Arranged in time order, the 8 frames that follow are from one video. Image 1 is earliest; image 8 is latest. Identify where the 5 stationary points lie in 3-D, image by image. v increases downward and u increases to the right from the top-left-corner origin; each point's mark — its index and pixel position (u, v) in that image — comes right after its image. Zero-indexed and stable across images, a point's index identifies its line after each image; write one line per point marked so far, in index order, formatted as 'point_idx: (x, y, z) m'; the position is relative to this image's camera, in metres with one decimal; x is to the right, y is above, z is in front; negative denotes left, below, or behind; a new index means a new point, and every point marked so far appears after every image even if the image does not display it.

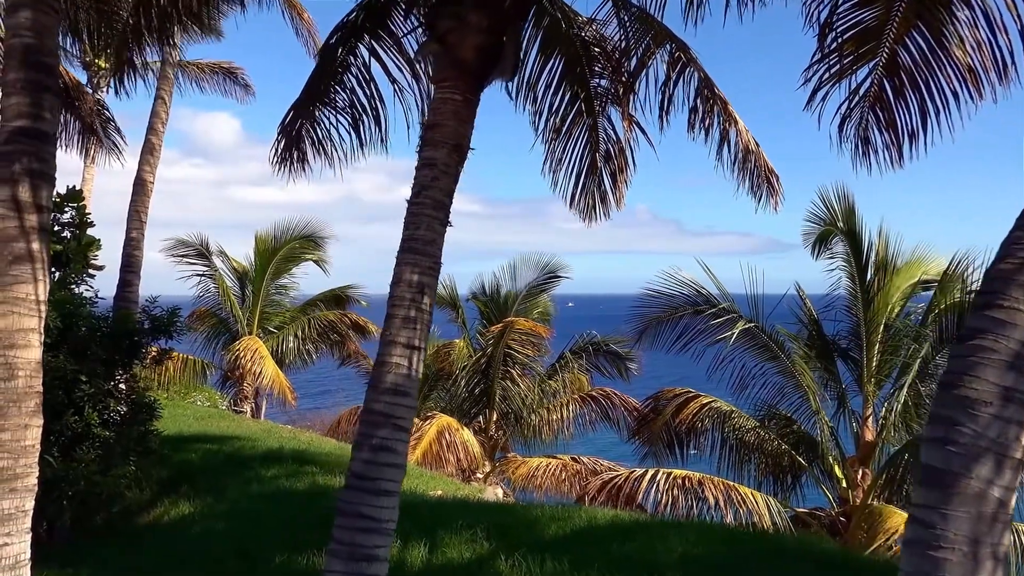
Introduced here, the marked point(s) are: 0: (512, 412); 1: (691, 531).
0: (0.0, -2.2, +13.8) m
1: (+1.4, -1.9, +6.1) m
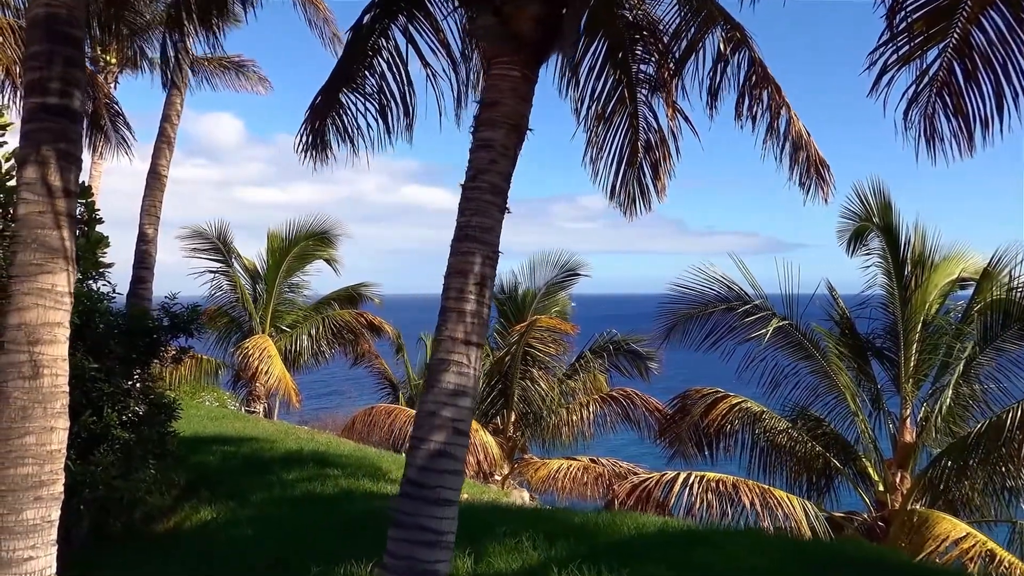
0: (+0.3, -2.1, +13.5) m
1: (+1.7, -1.8, +5.7) m
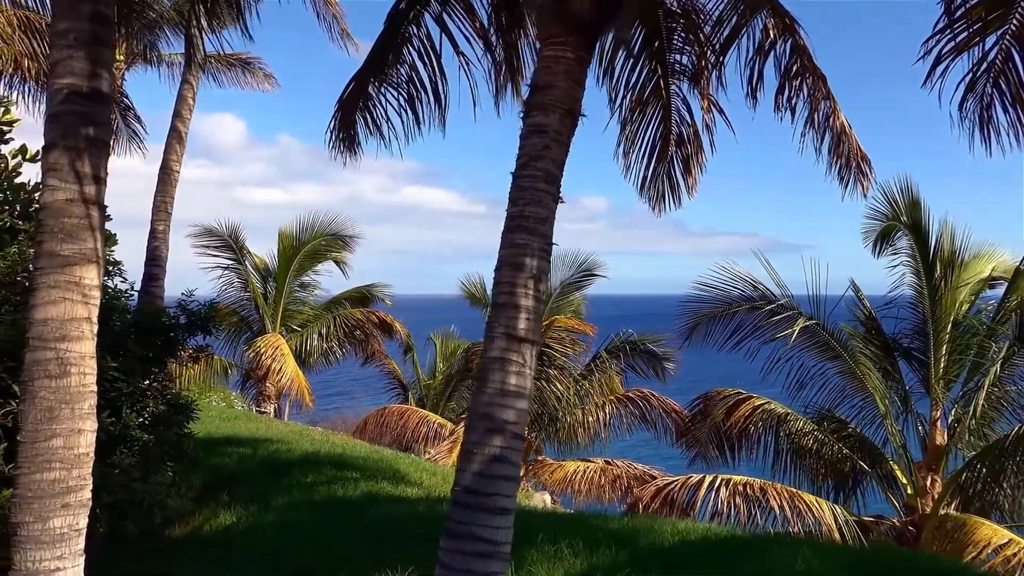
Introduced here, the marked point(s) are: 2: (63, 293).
0: (+0.6, -2.1, +13.3) m
1: (+2.0, -1.8, +5.5) m
2: (-1.8, 0.0, +3.1) m
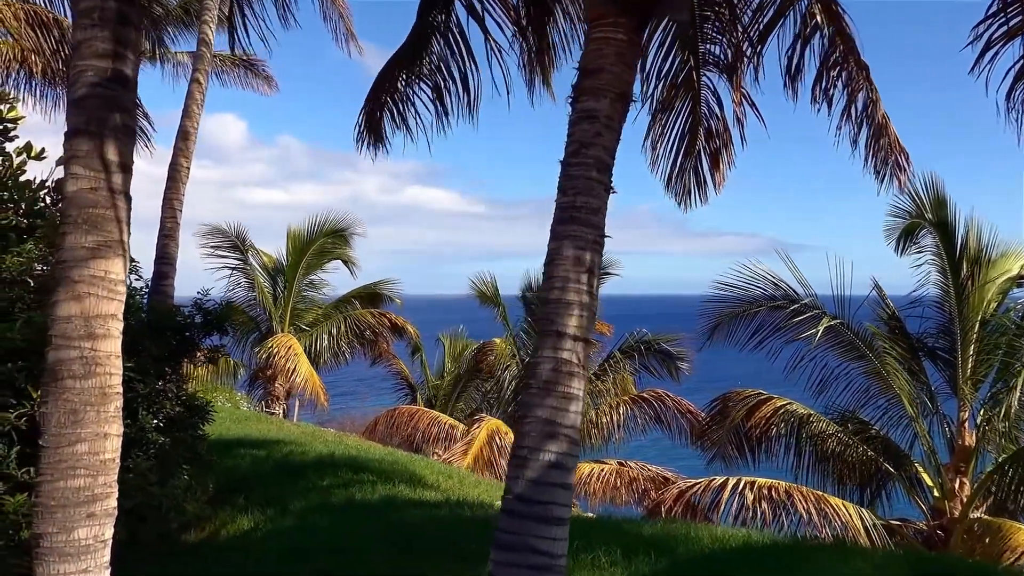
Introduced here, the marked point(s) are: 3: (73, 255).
0: (+0.8, -2.1, +13.1) m
1: (+2.2, -1.8, +5.3) m
2: (-1.6, 0.0, +3.0) m
3: (-1.7, +0.1, +3.0) m
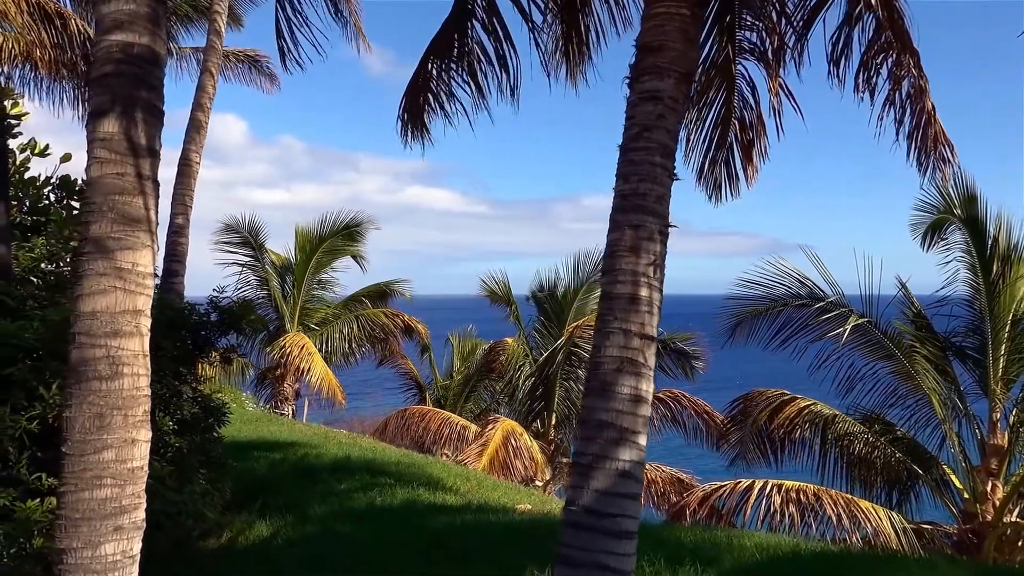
0: (+1.0, -2.1, +12.8) m
1: (+2.4, -1.8, +5.1) m
2: (-1.4, 0.0, +2.7) m
3: (-1.4, +0.2, +2.7) m
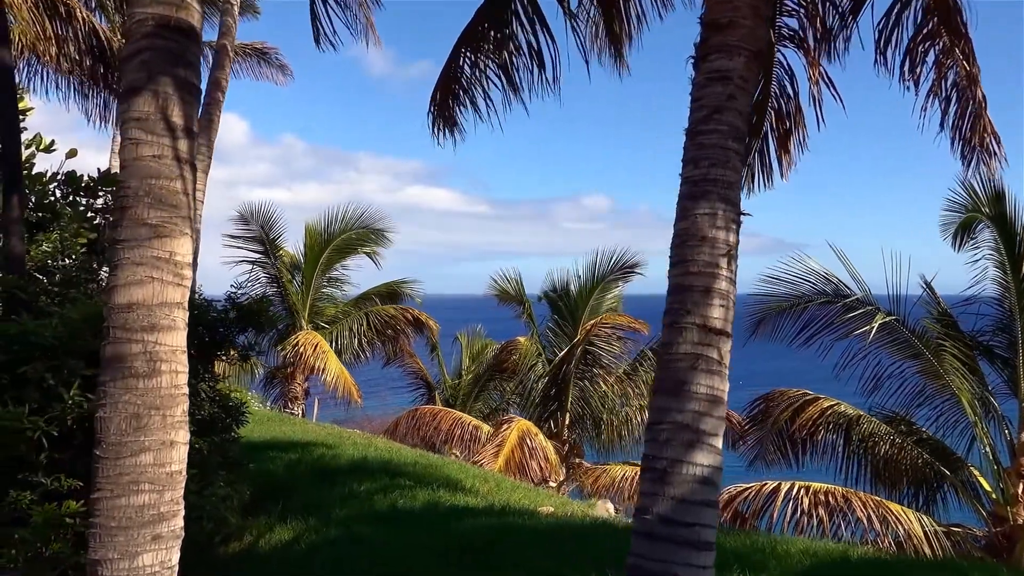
0: (+1.2, -2.0, +12.6) m
1: (+2.6, -1.8, +4.9) m
2: (-1.2, +0.1, +2.5) m
3: (-1.2, +0.2, +2.5) m
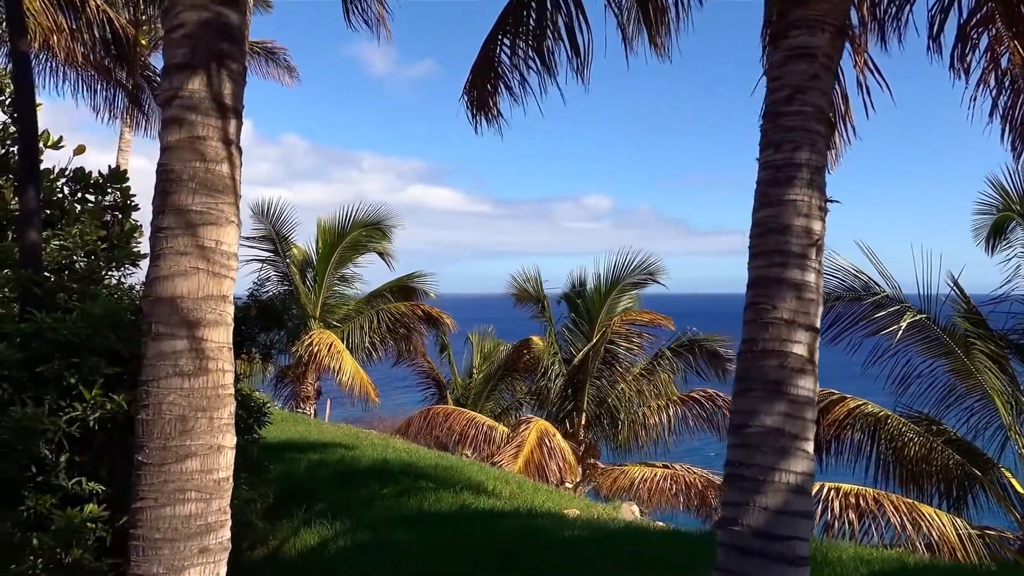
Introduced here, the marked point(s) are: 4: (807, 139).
0: (+1.5, -2.0, +12.4) m
1: (+2.8, -1.7, +4.7) m
2: (-0.9, +0.1, +2.3) m
3: (-1.0, +0.2, +2.3) m
4: (+1.0, +0.5, +2.6) m
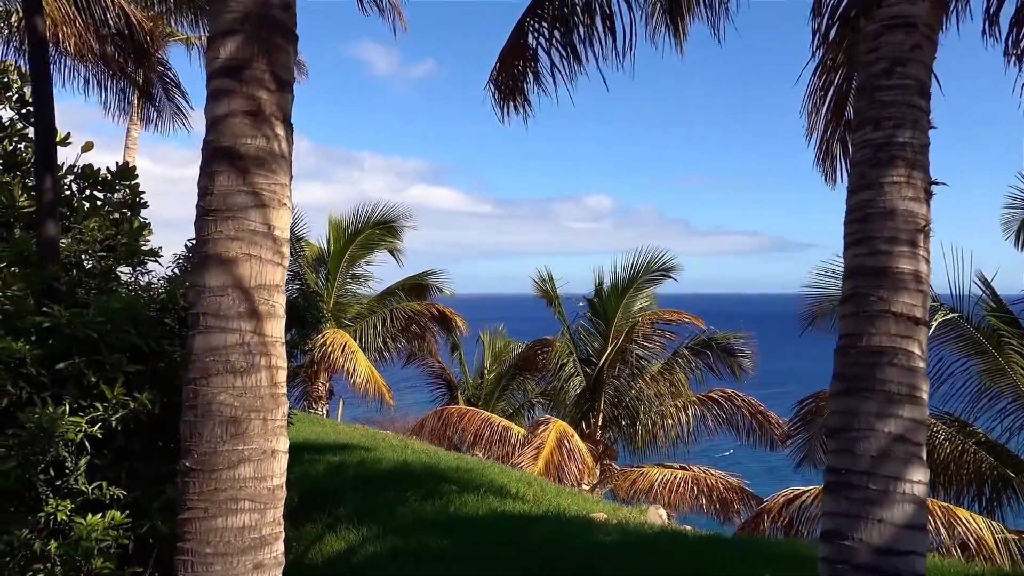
0: (+1.7, -2.0, +12.2) m
1: (+3.1, -1.7, +4.5) m
2: (-0.7, +0.1, +2.1) m
3: (-0.8, +0.2, +2.1) m
4: (+1.2, +0.5, +2.4) m
